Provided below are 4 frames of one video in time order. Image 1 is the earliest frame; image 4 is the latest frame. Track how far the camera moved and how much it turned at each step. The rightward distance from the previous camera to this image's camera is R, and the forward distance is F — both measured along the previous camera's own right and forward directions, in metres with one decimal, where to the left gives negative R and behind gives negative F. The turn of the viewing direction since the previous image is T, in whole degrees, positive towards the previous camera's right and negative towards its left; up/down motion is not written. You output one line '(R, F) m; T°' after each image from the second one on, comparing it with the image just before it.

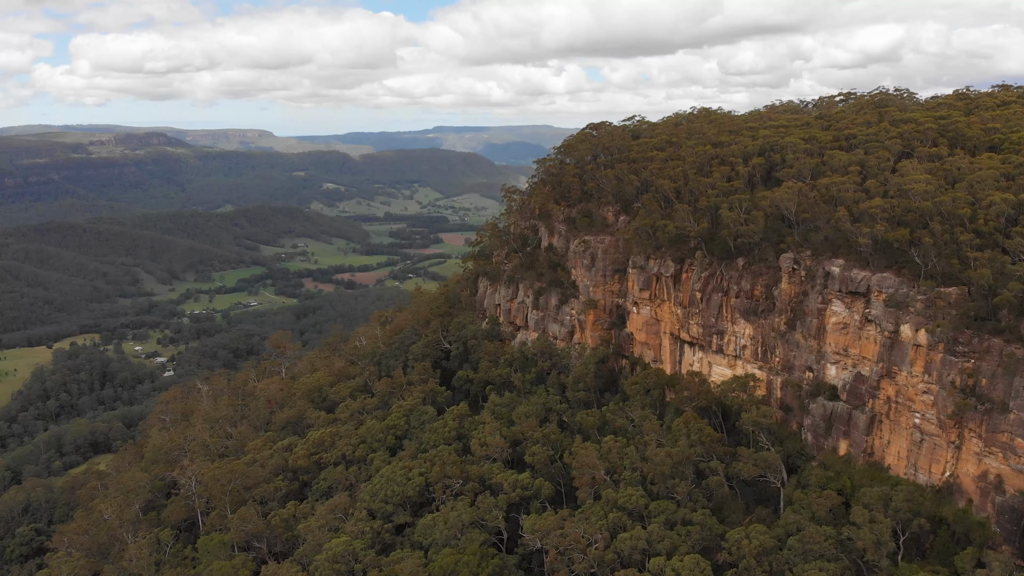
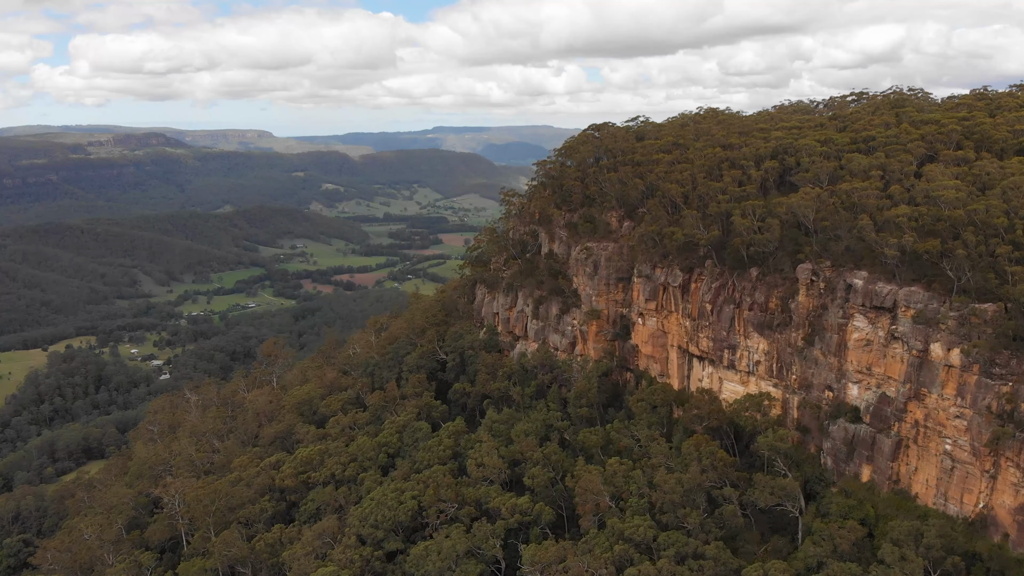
(+0.1, +2.2) m; 0°
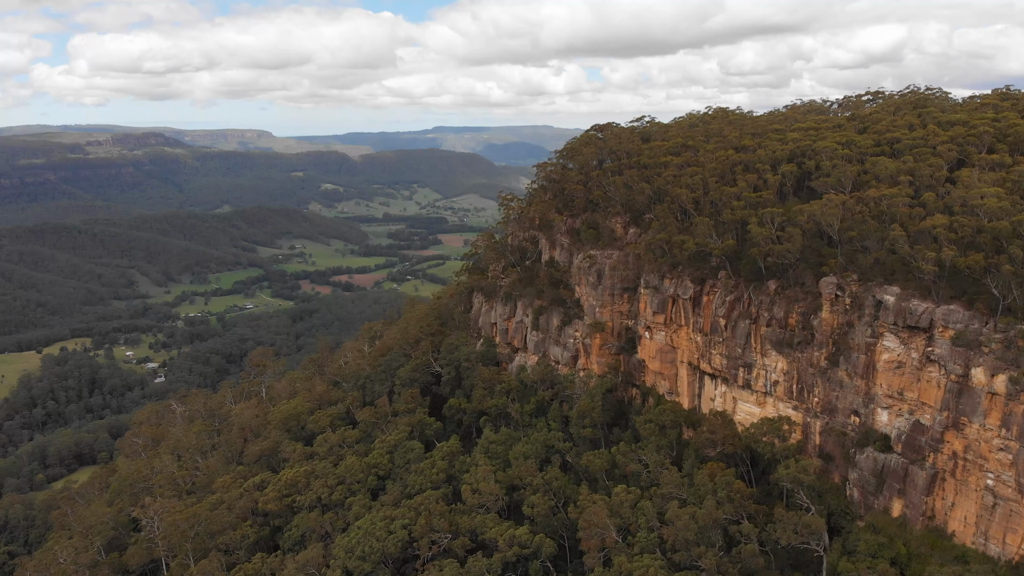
(+0.1, +2.5) m; 0°
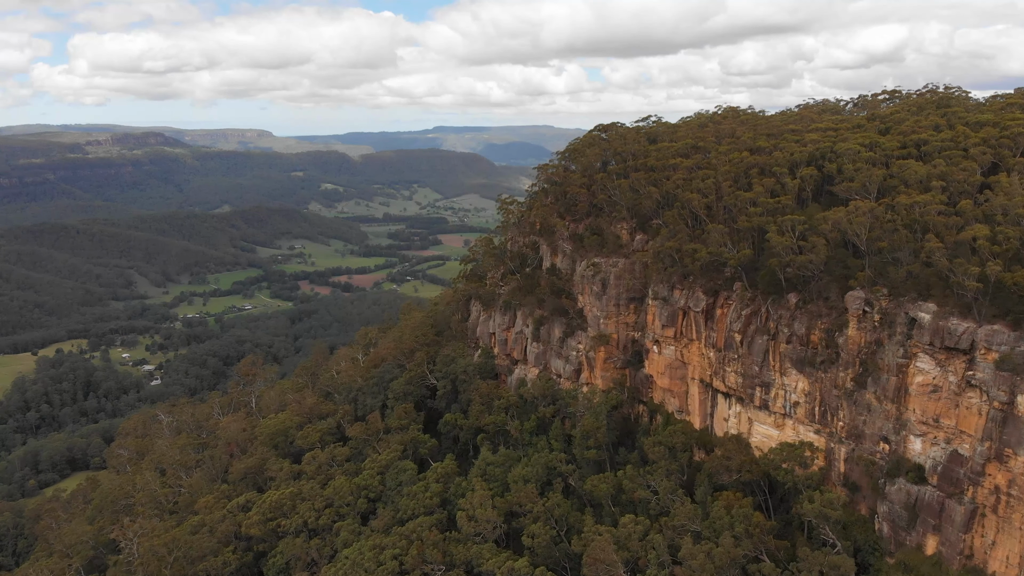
(+0.1, +2.3) m; 0°
